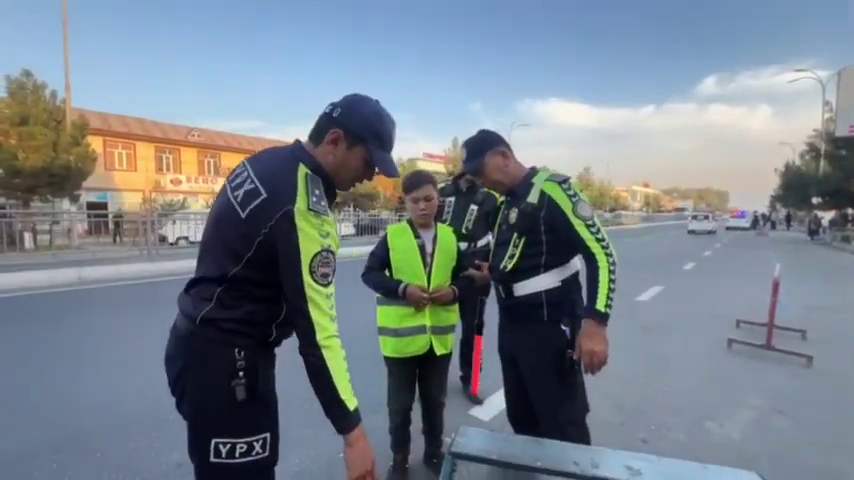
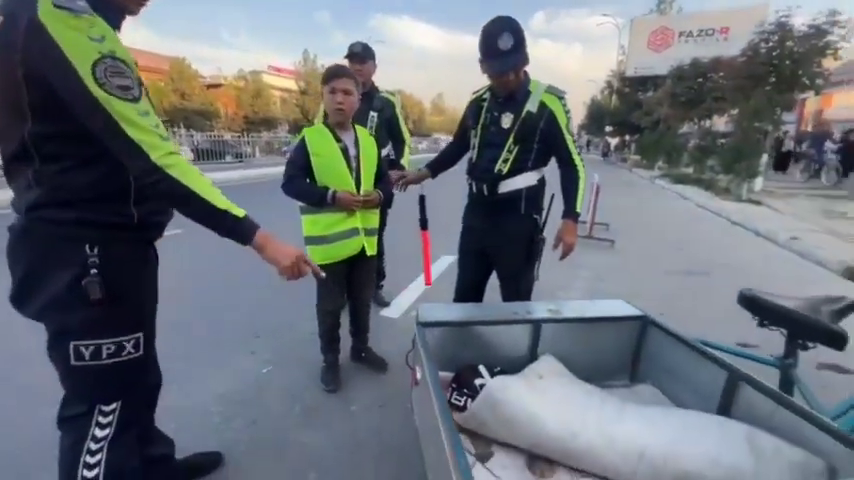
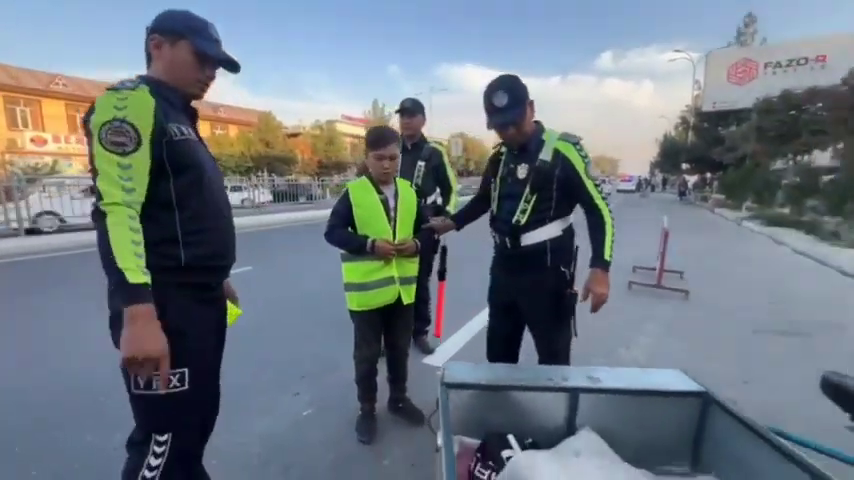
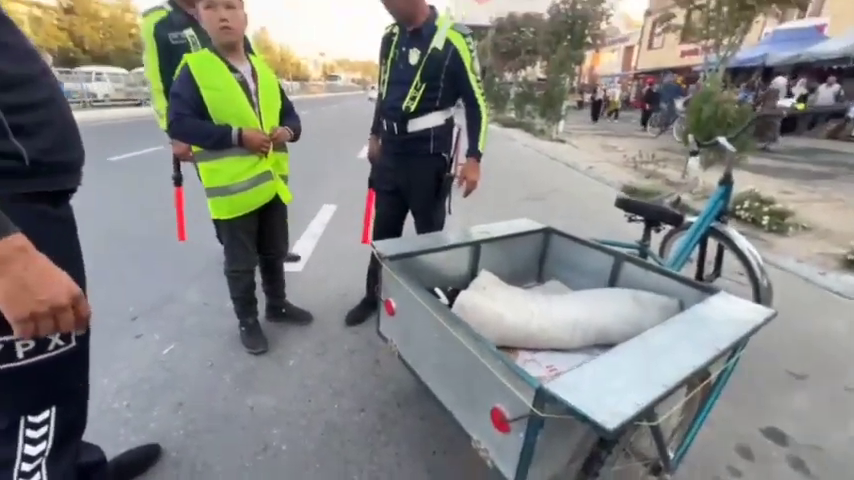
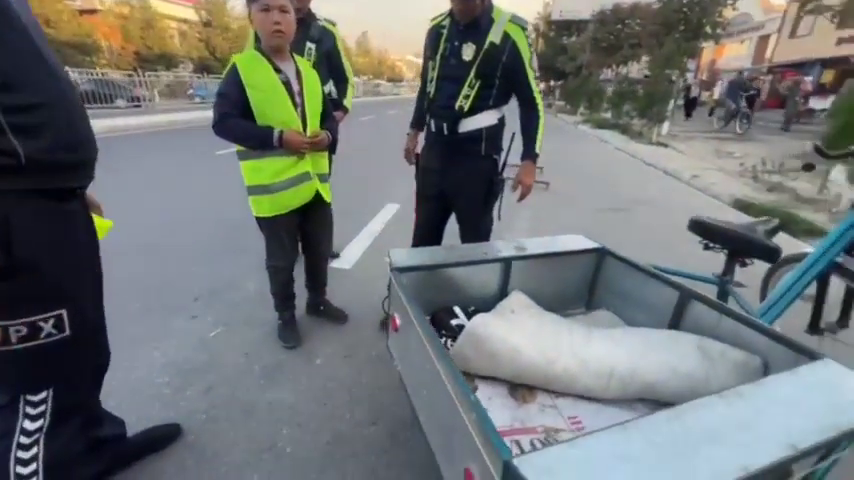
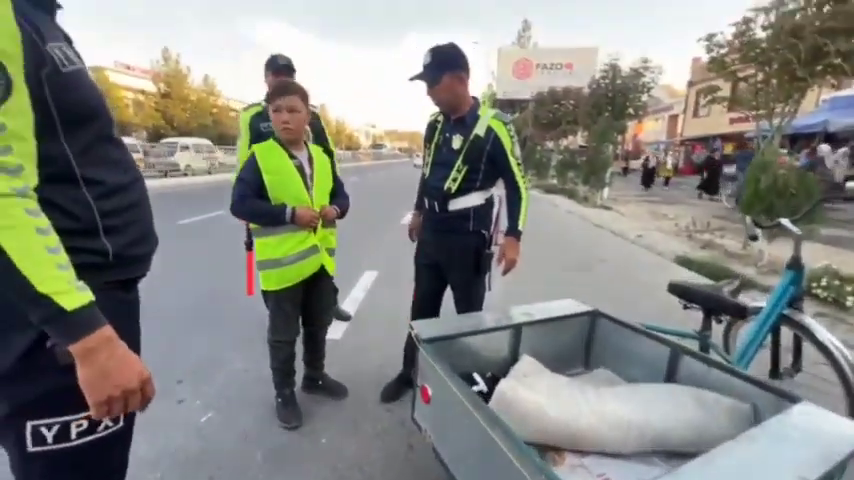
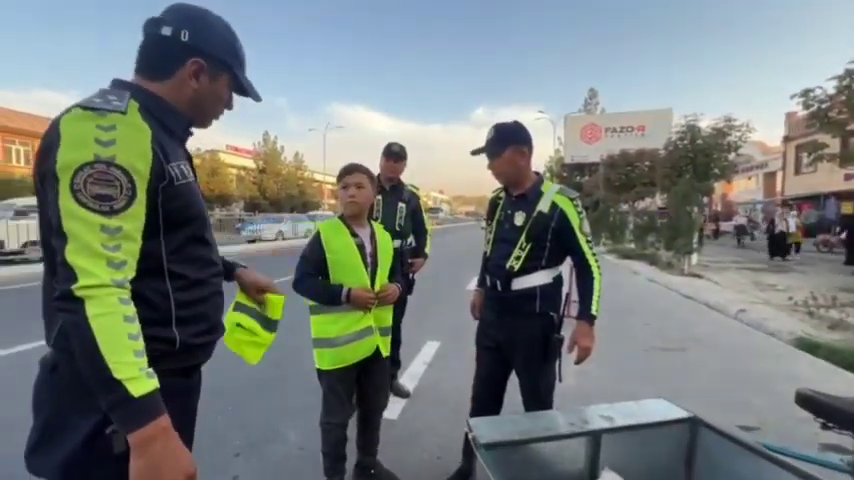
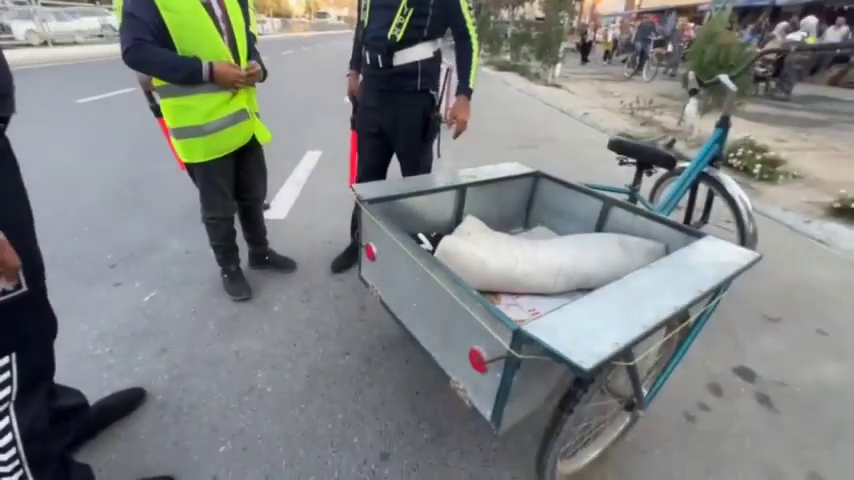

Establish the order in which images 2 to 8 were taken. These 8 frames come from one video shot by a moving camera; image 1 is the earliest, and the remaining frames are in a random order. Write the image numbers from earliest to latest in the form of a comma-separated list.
3, 2, 5, 8, 4, 6, 7
